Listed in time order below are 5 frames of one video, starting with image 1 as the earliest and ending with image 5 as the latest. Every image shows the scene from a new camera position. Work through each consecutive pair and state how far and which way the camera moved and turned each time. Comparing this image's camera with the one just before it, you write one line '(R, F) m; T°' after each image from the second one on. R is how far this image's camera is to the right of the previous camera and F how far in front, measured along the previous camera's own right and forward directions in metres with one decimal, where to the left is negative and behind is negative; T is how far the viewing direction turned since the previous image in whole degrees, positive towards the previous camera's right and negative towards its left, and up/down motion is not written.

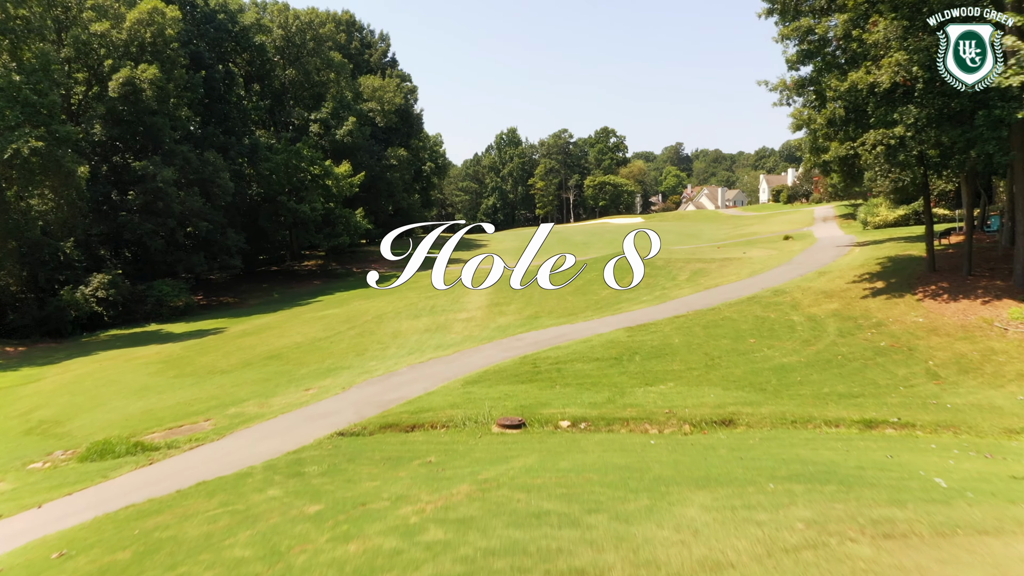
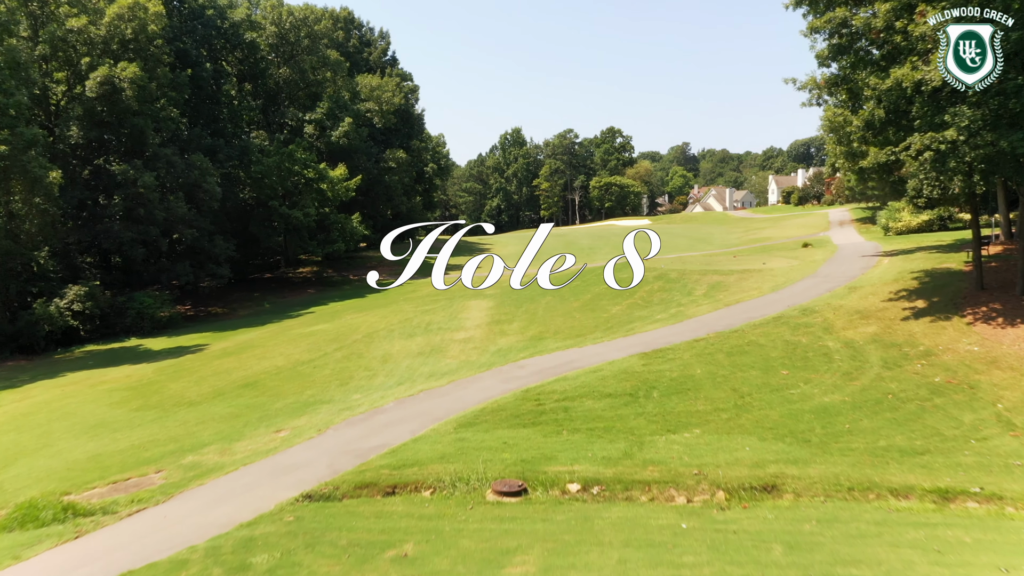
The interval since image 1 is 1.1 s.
(+0.1, +1.3) m; 0°
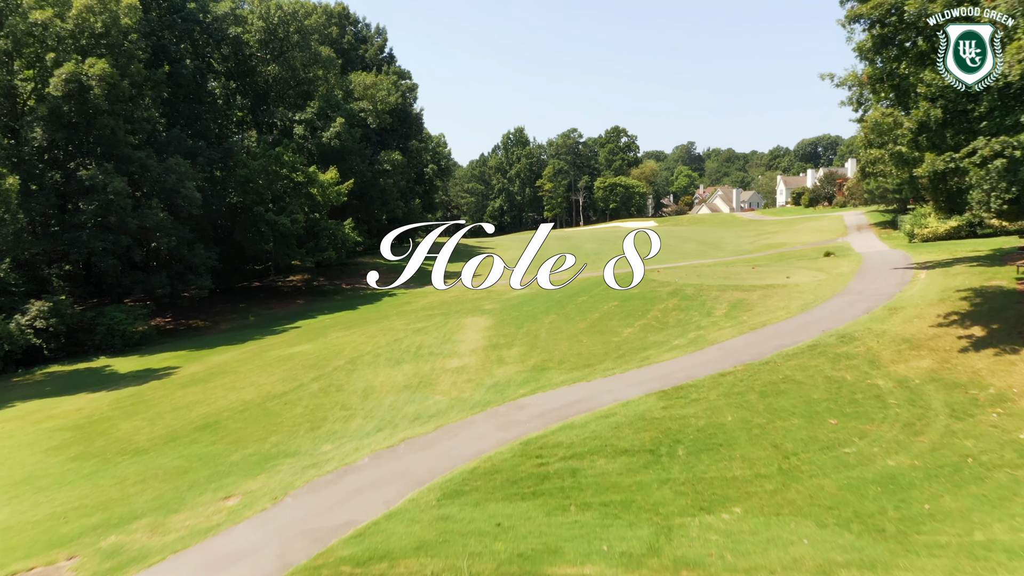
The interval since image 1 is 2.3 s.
(+0.1, +1.6) m; 0°
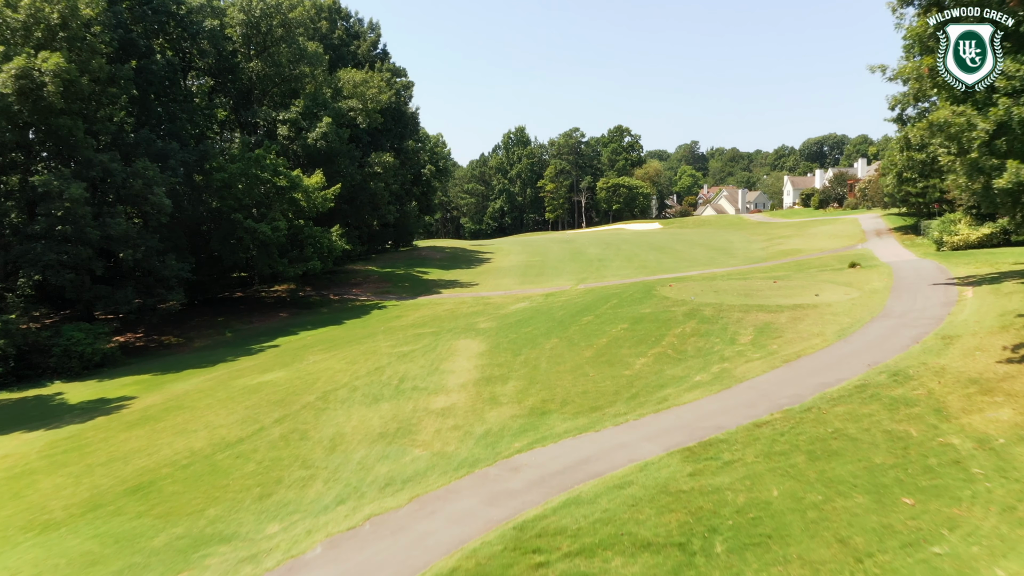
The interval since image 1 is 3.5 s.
(+0.1, +1.8) m; 0°
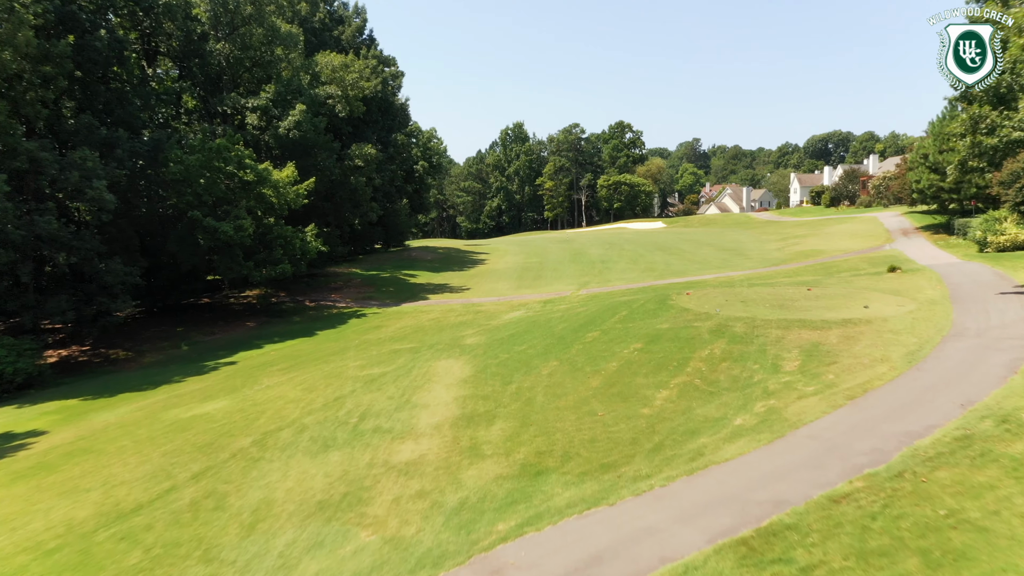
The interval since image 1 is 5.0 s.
(+0.1, +2.5) m; 0°
